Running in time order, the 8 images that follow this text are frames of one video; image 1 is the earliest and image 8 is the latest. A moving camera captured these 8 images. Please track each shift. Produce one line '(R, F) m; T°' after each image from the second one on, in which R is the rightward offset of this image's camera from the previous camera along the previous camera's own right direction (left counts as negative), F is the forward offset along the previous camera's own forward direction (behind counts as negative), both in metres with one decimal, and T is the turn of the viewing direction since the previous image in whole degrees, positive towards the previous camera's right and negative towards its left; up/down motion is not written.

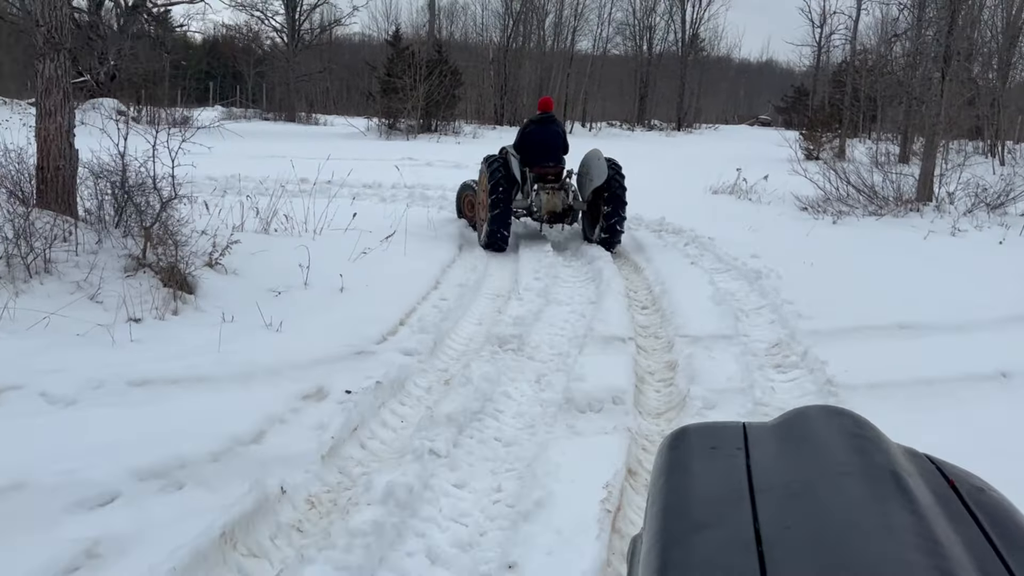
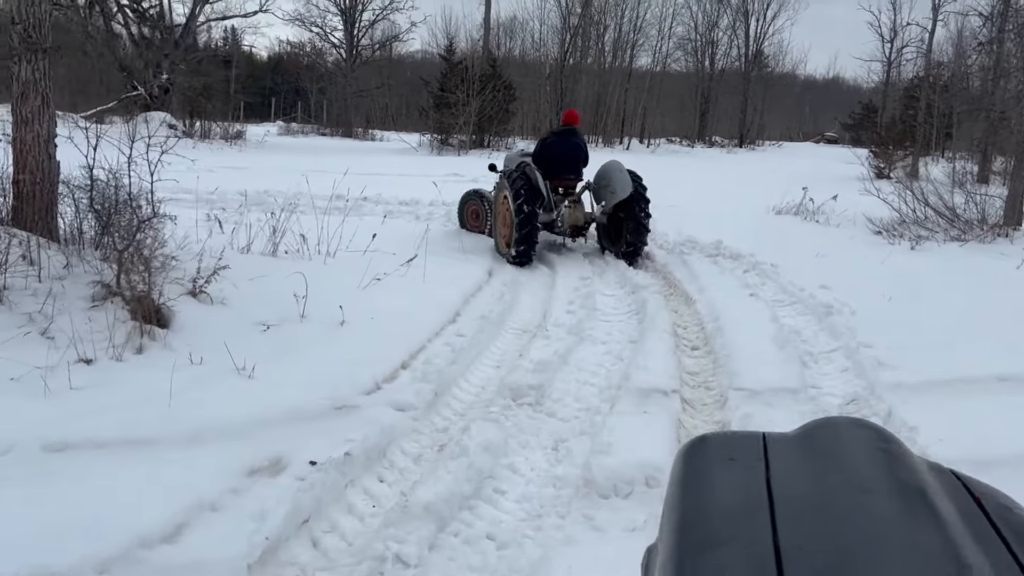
(+0.2, +0.7) m; -4°
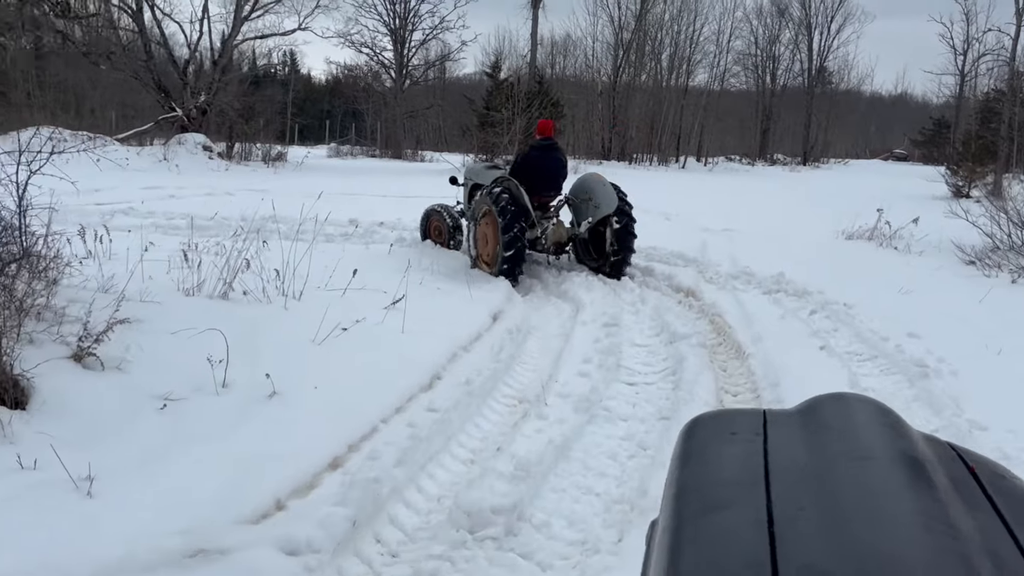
(+0.3, +1.1) m; -4°
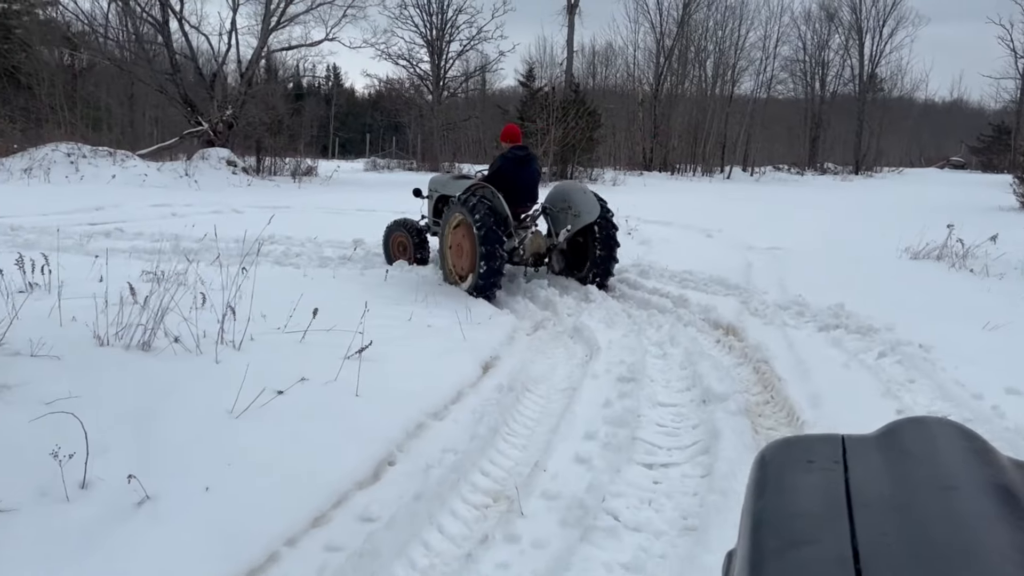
(+0.2, +0.9) m; -3°
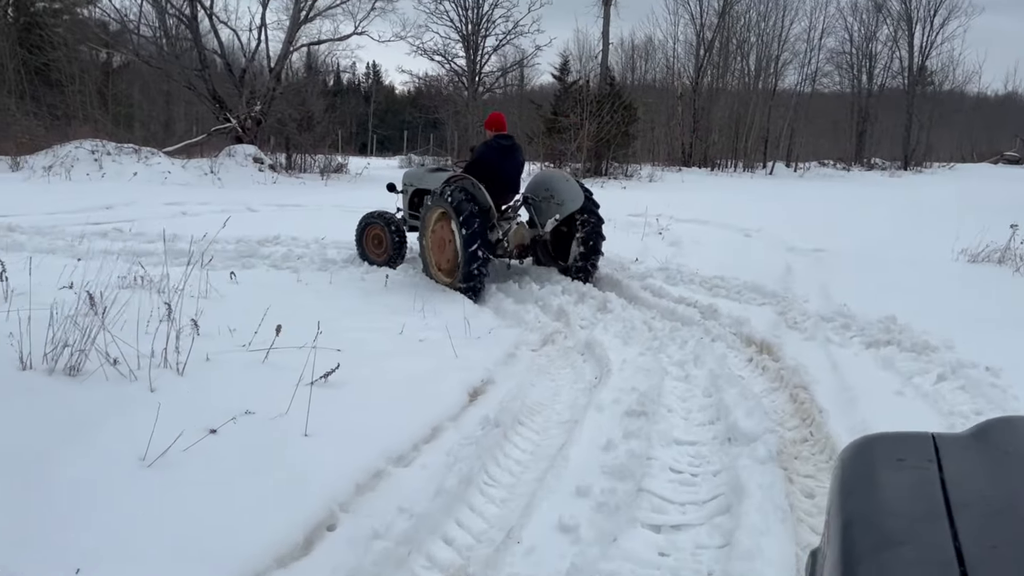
(+0.2, +0.6) m; -3°
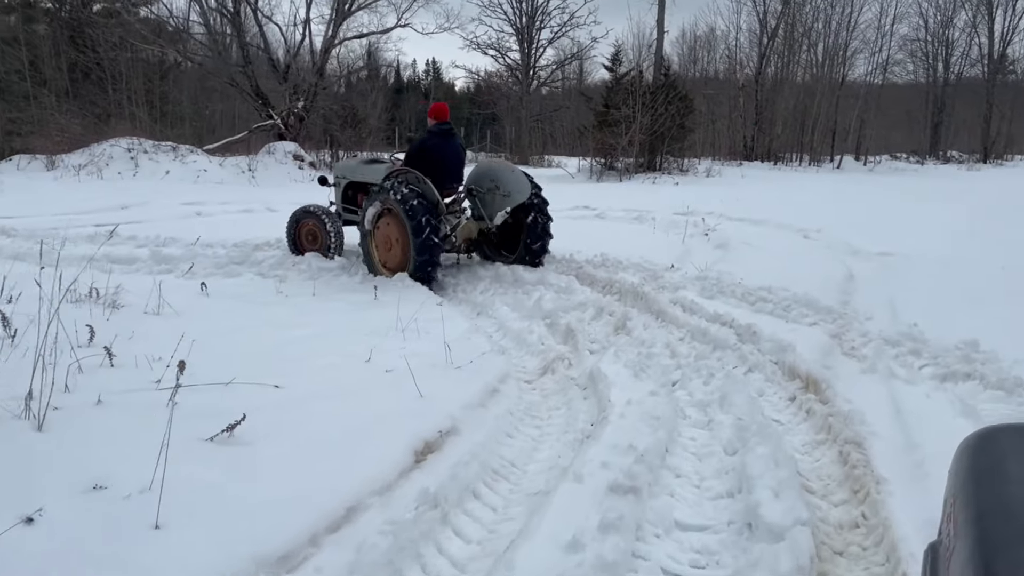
(+0.3, +0.8) m; -4°
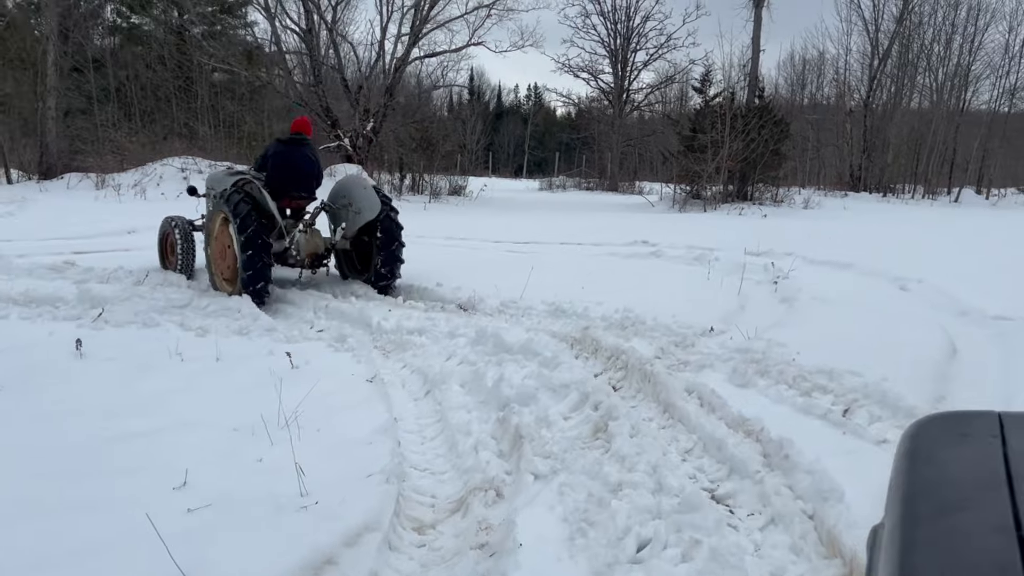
(+0.6, +1.4) m; -7°
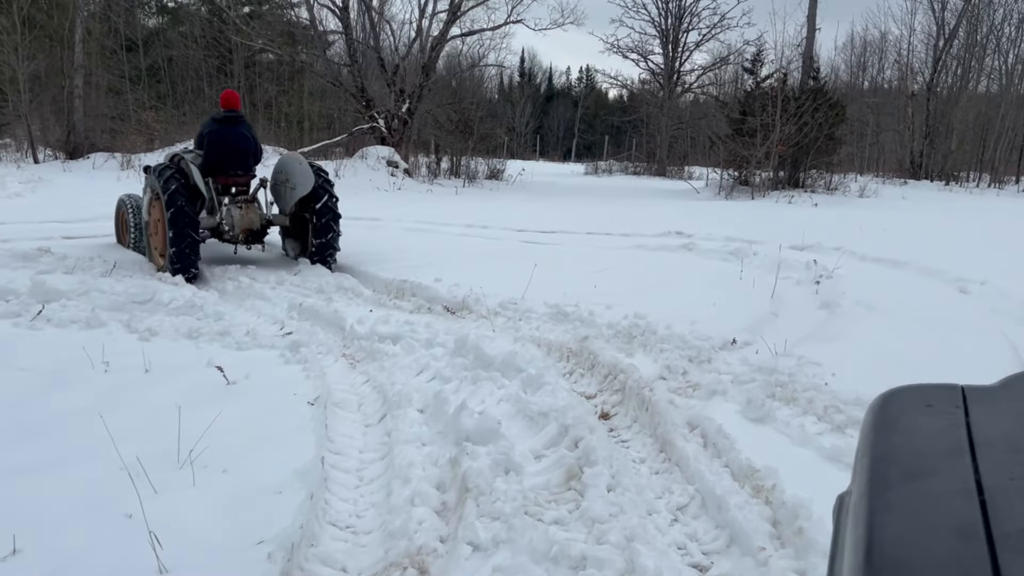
(+0.3, +0.6) m; -3°
